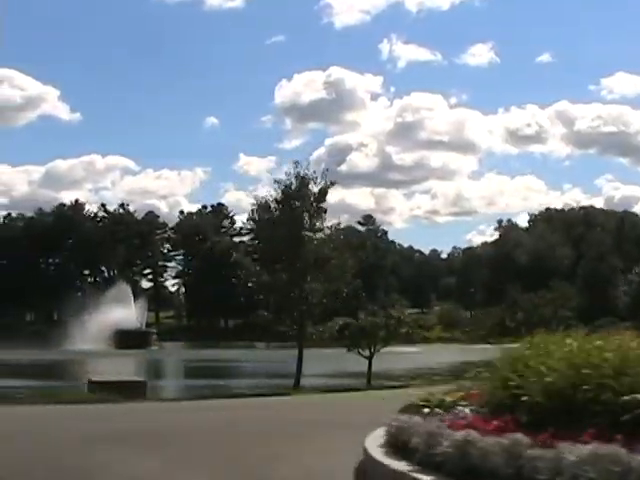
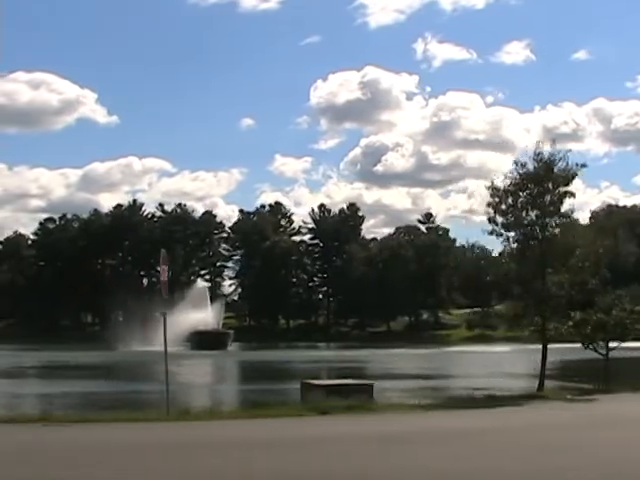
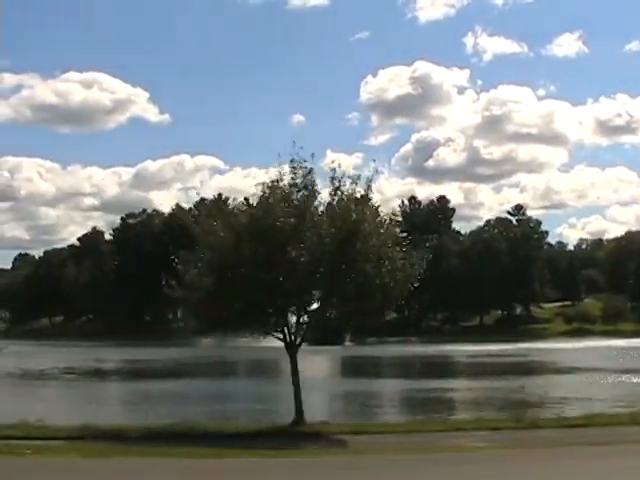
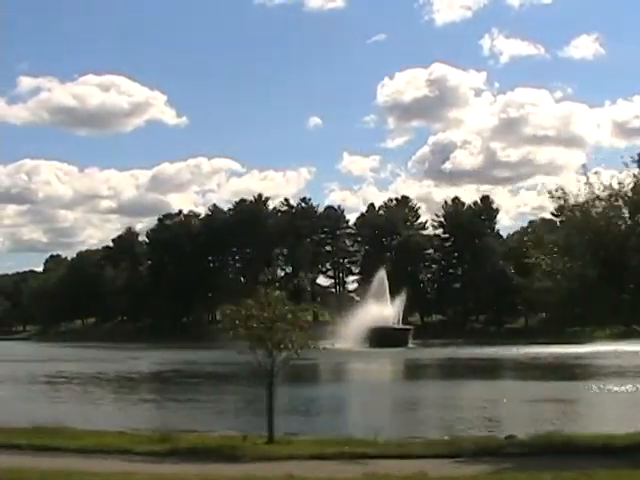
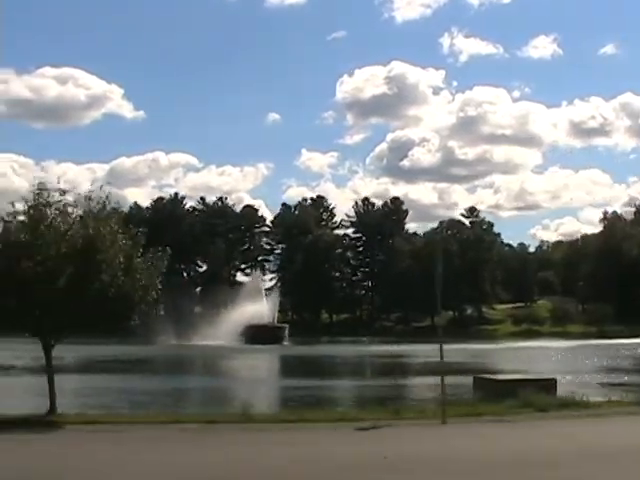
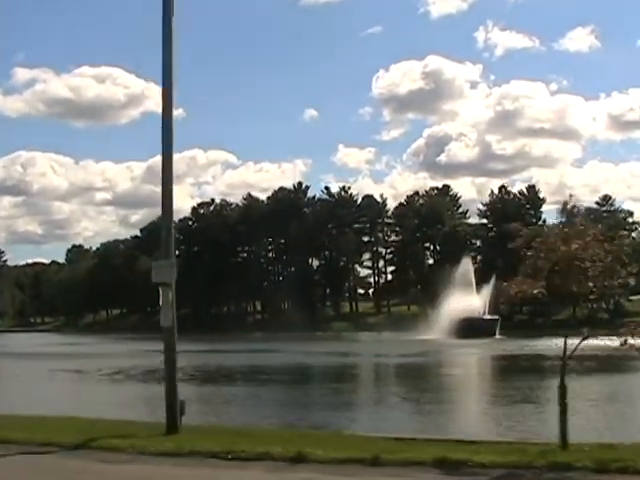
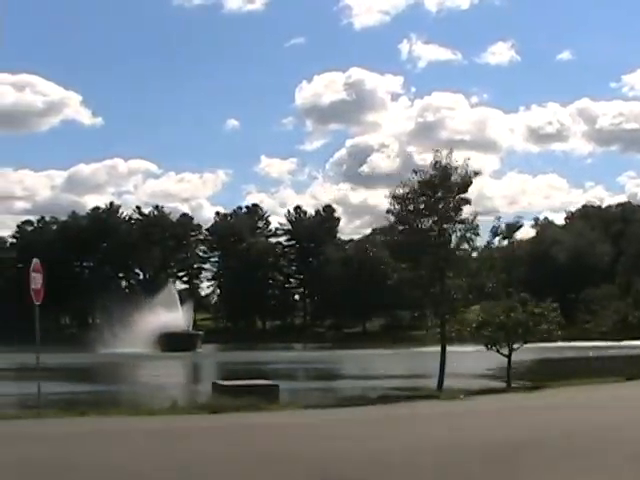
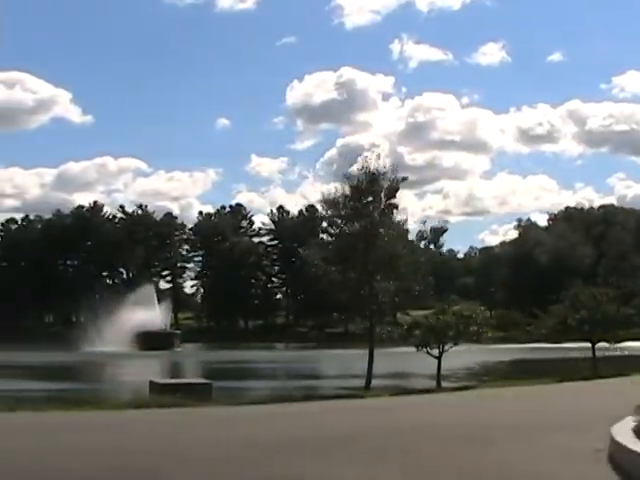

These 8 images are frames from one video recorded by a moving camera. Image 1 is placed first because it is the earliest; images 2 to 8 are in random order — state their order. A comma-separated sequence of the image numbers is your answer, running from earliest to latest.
8, 7, 2, 5, 3, 4, 6
